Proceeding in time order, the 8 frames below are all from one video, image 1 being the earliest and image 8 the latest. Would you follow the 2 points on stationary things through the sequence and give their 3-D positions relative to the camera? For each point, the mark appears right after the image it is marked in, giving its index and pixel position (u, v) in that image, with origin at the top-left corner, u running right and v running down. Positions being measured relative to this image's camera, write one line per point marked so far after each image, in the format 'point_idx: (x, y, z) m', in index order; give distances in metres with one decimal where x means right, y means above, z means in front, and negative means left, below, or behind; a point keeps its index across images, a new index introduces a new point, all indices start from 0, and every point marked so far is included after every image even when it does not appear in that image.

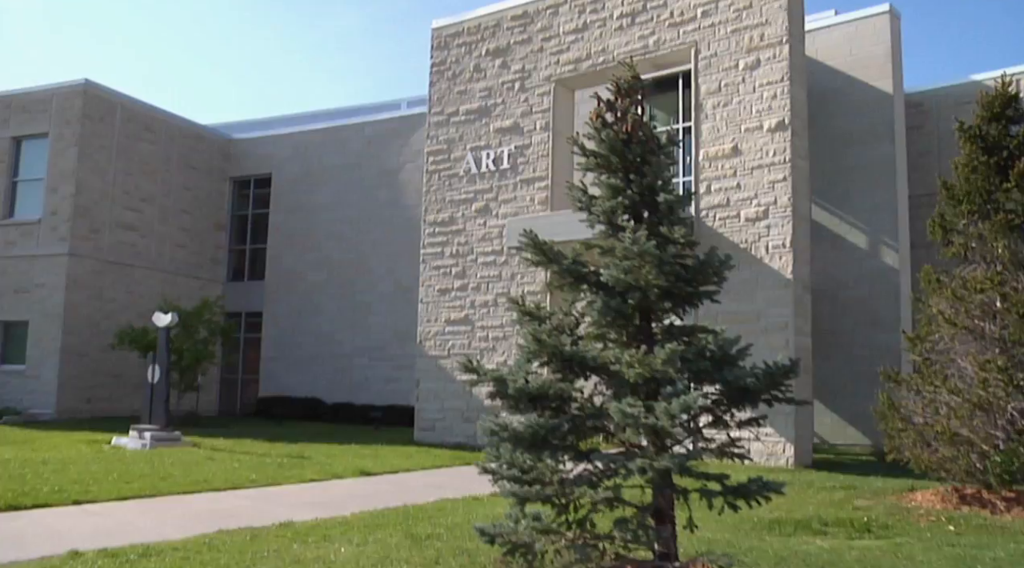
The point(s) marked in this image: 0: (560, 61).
0: (+0.8, +3.9, +16.3) m
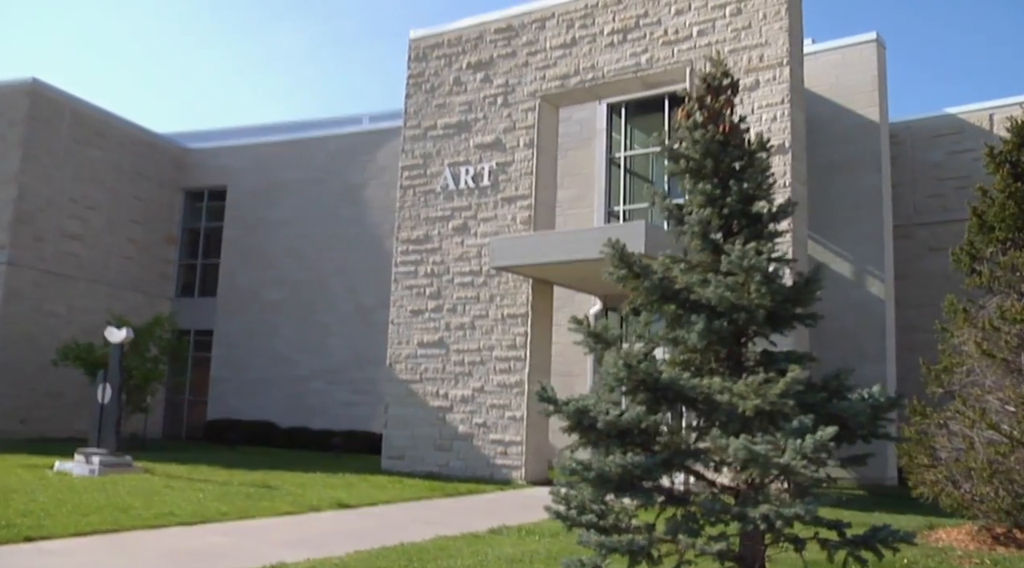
0: (+0.6, +3.5, +15.8) m
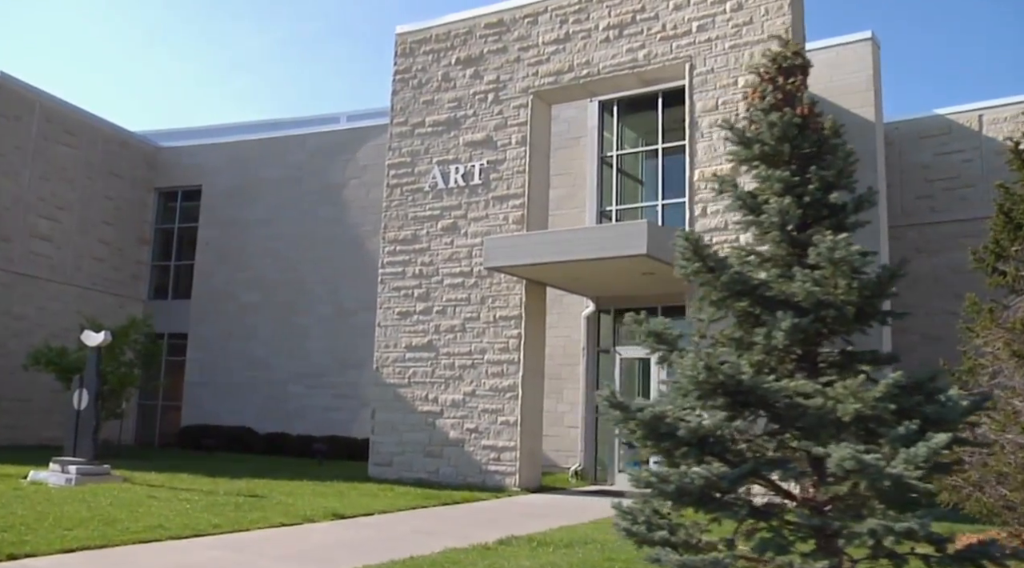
0: (+0.4, +3.5, +15.4) m
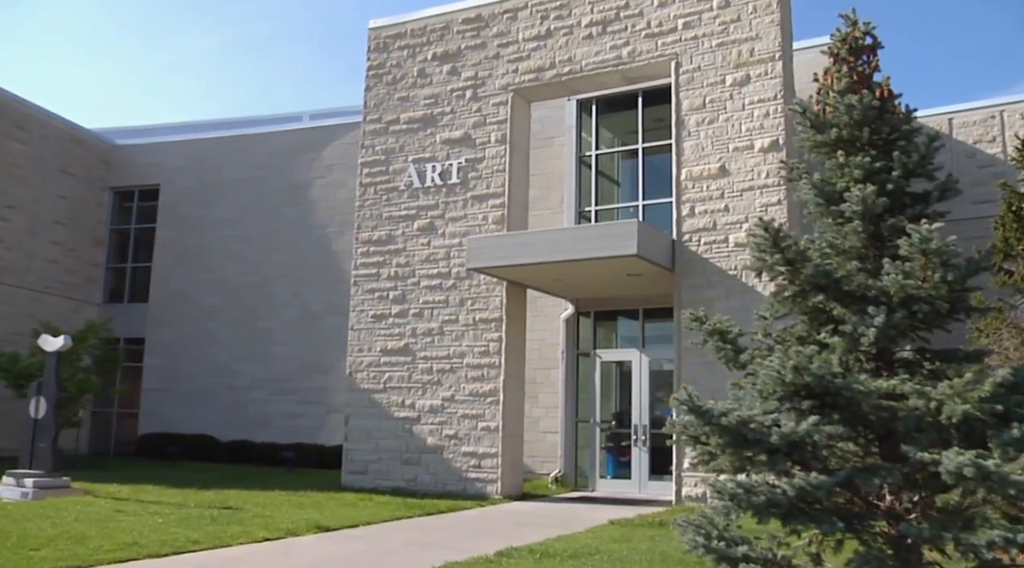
0: (+0.1, +3.5, +15.1) m
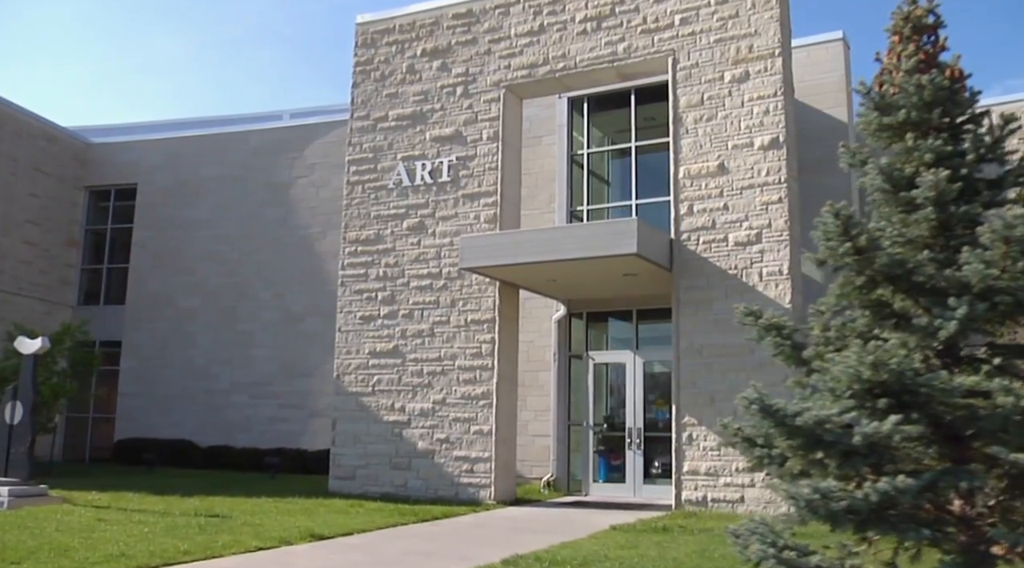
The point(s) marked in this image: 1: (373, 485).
0: (0.0, +3.5, +14.8) m
1: (-2.2, -3.2, +14.7) m
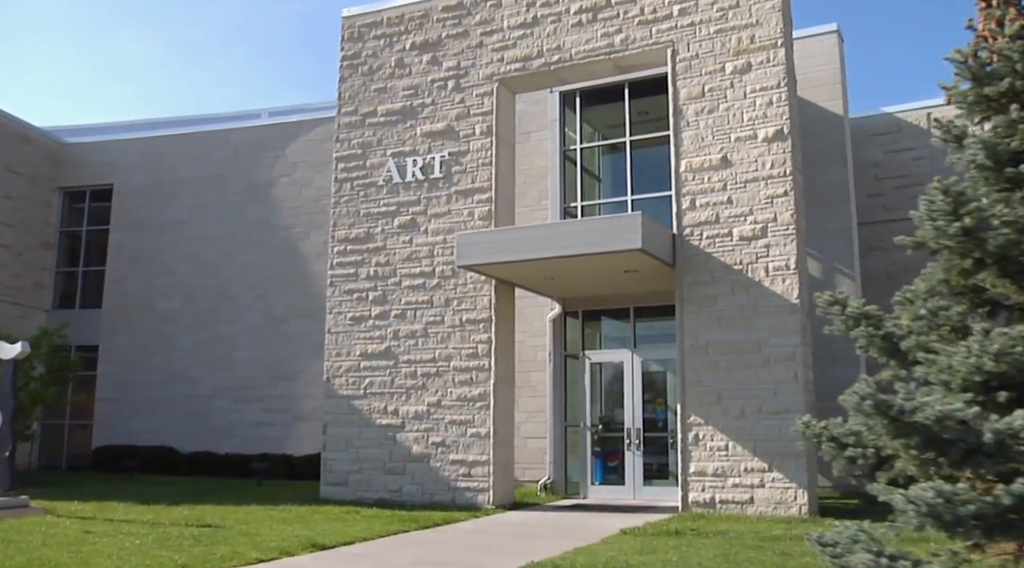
0: (-0.1, +3.5, +14.4) m
1: (-2.2, -3.2, +14.2) m
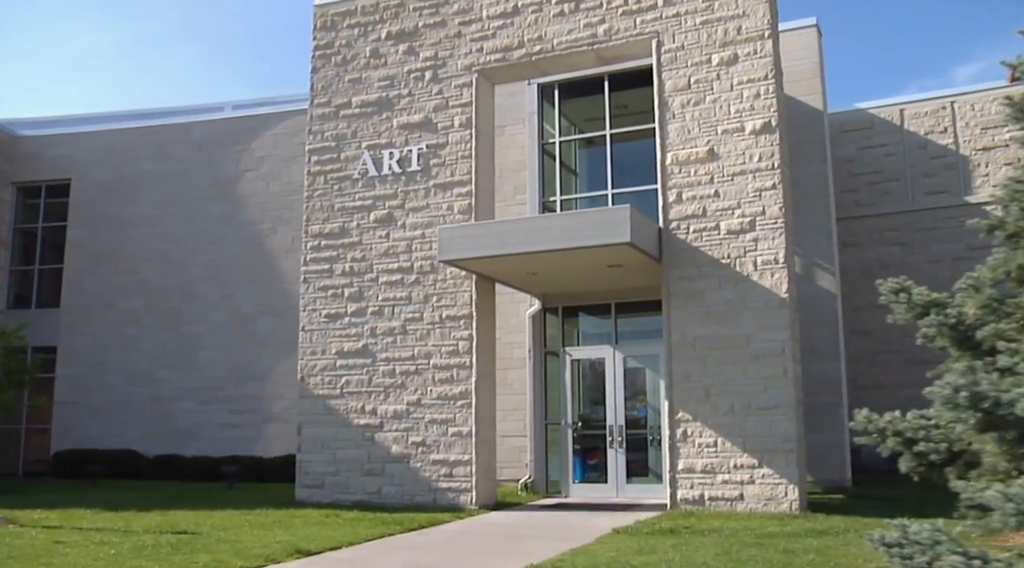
0: (-0.4, +3.6, +14.1) m
1: (-2.5, -3.1, +13.8) m
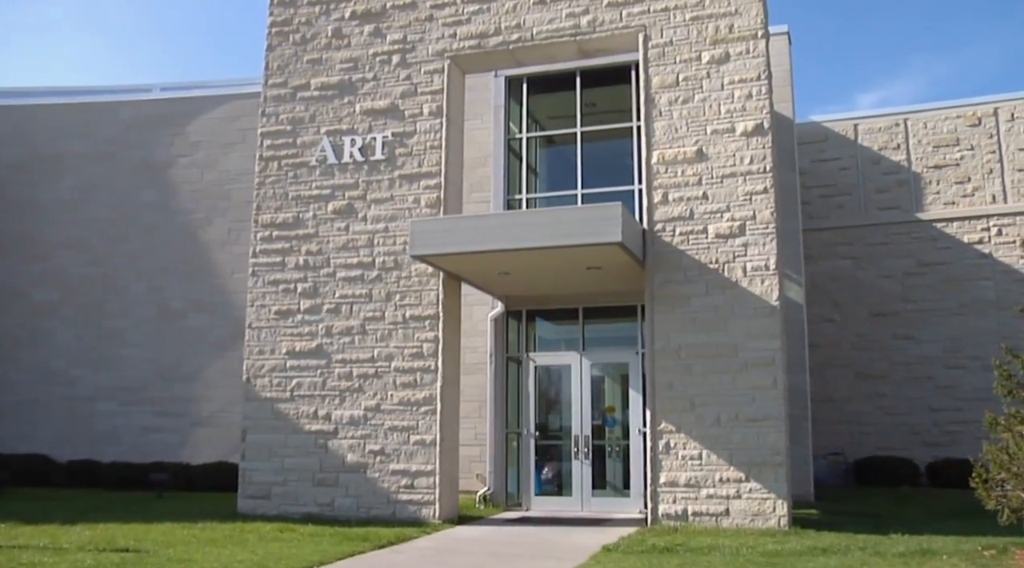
0: (-0.8, +3.6, +13.3) m
1: (-3.0, -3.0, +12.8) m
